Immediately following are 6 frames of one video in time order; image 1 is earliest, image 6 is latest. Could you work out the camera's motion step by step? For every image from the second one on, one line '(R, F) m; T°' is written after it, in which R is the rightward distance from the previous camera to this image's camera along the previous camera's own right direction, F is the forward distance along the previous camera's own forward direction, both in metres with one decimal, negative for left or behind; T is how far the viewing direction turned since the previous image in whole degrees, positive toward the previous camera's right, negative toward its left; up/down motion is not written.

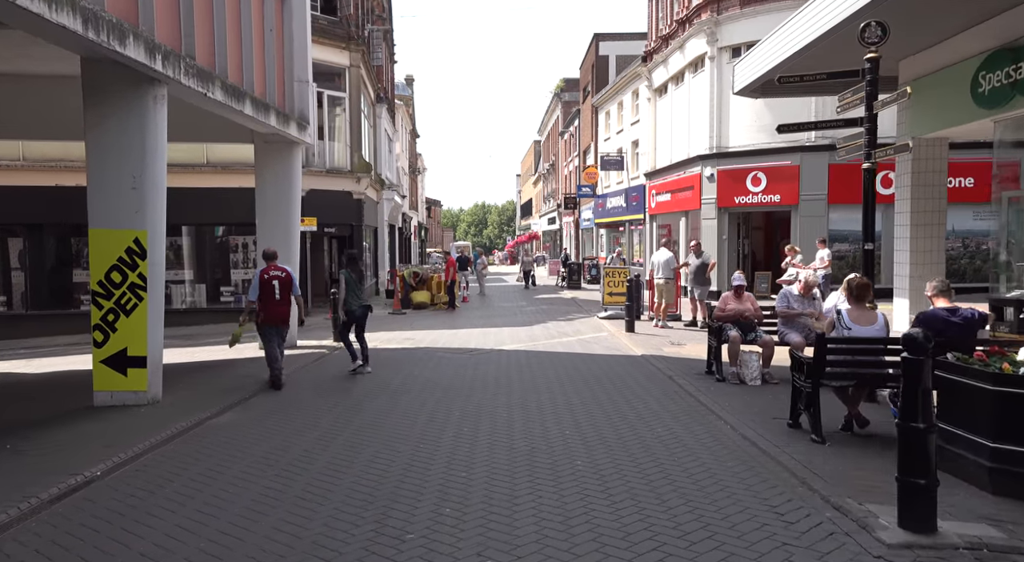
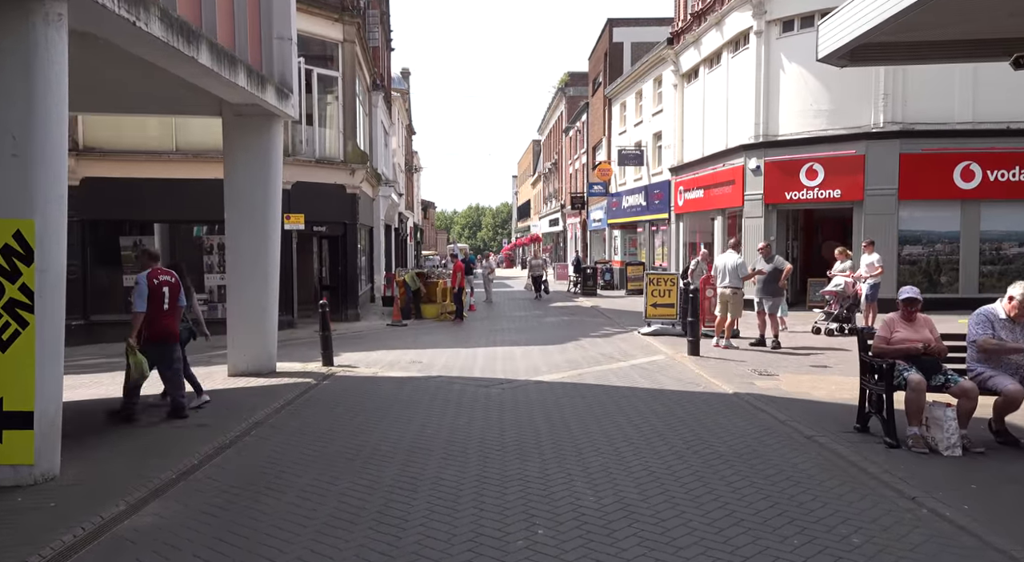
(-0.6, +2.6) m; +1°
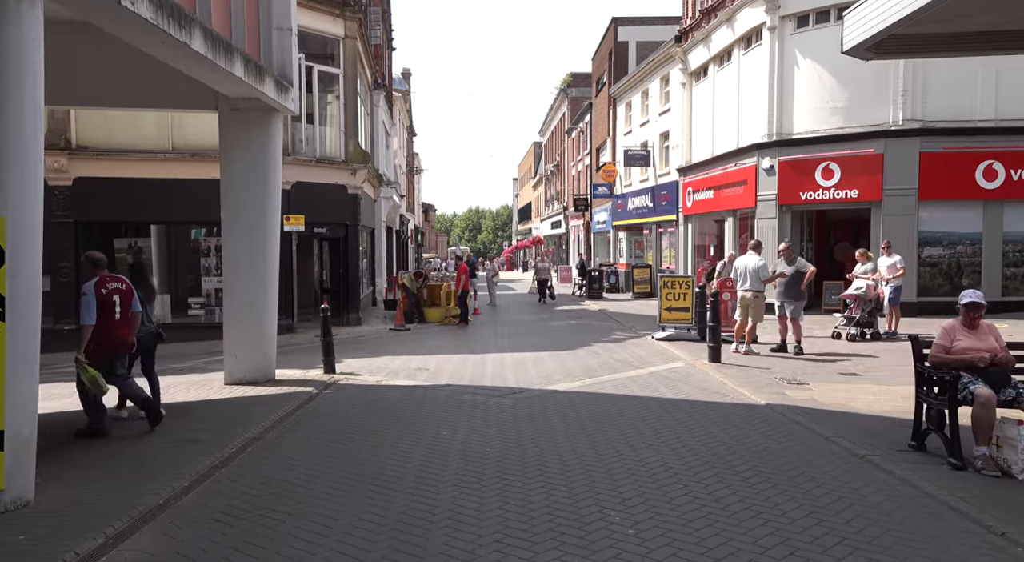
(-0.2, +0.5) m; 0°
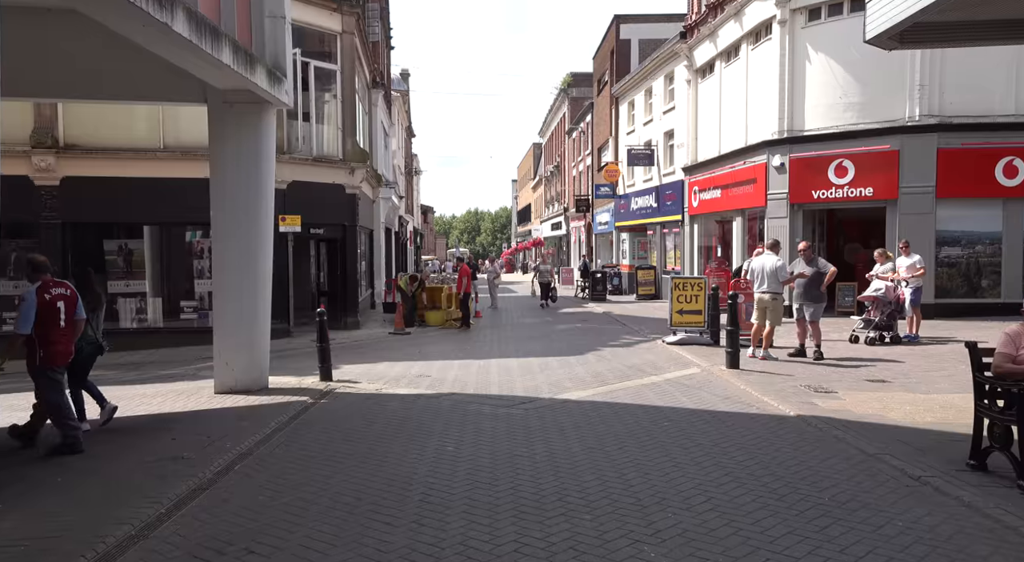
(-0.1, +0.5) m; 0°
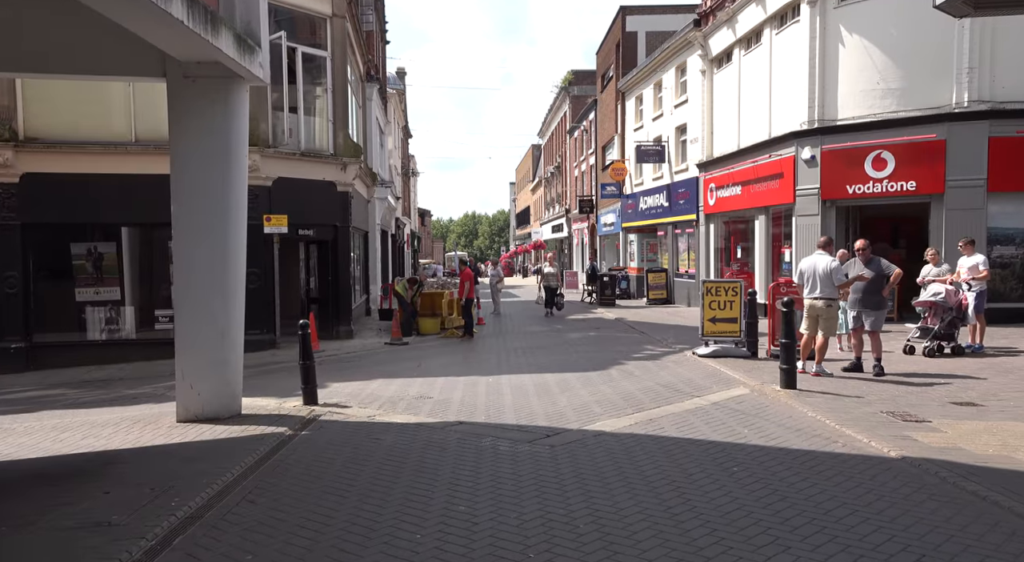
(-0.2, +1.4) m; 0°
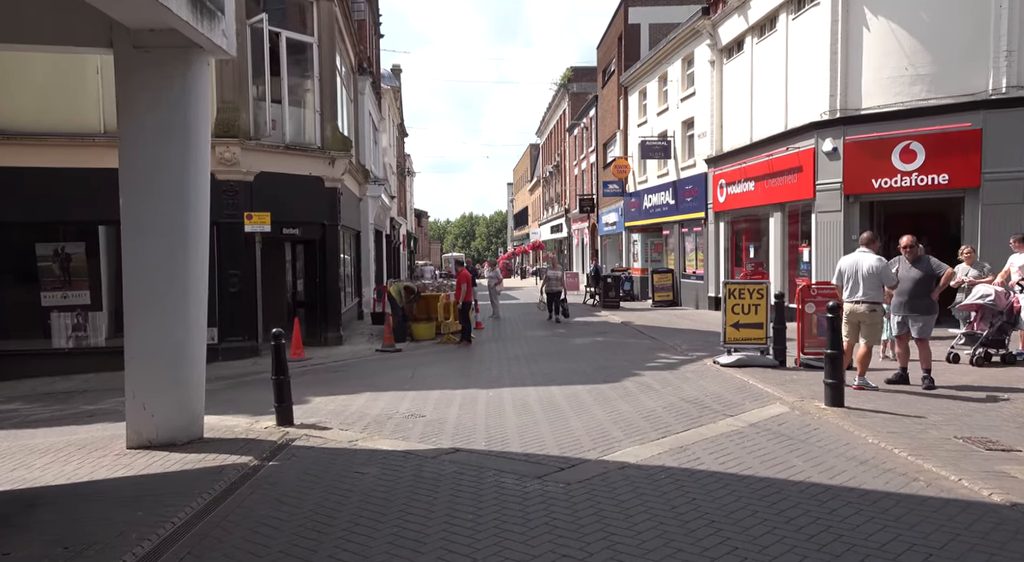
(-0.1, +1.1) m; 0°
